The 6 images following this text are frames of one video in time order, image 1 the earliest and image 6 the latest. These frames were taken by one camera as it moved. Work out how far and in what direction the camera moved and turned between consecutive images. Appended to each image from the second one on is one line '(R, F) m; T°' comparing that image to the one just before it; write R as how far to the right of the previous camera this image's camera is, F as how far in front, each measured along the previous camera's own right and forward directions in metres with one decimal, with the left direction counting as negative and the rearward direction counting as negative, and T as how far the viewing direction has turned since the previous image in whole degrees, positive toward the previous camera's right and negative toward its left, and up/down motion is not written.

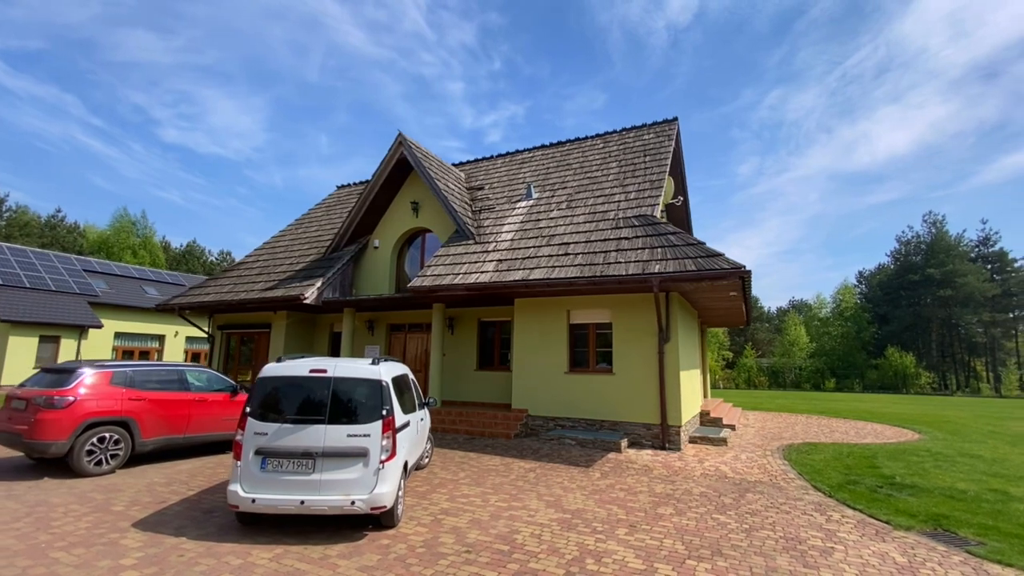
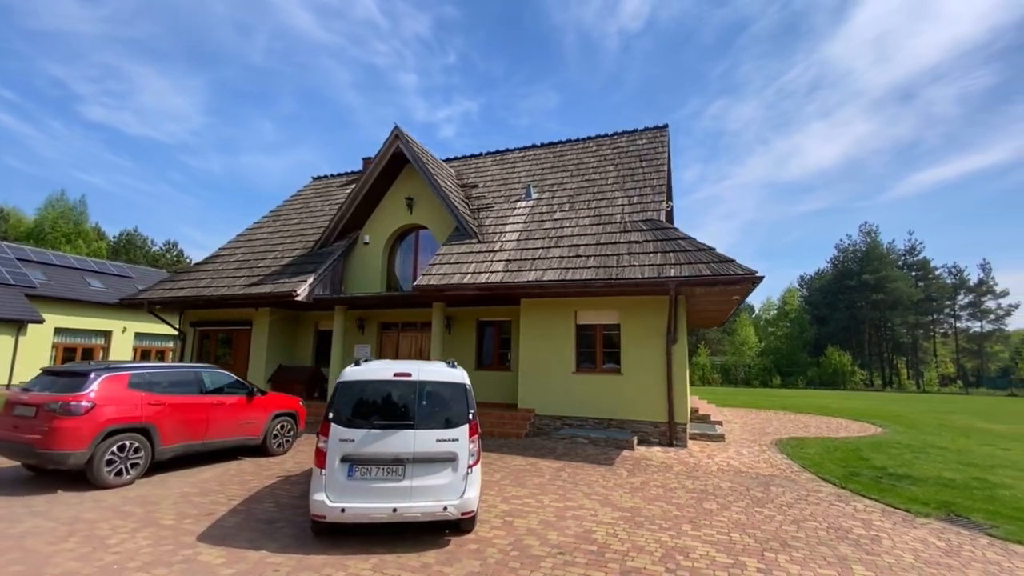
(-1.5, 0.0) m; +5°
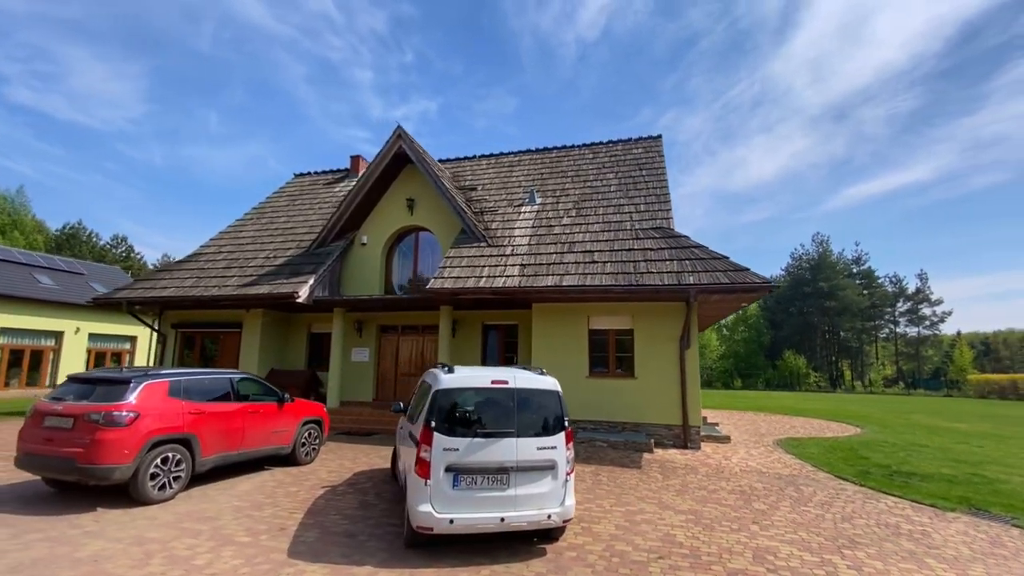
(-1.5, 0.0) m; +5°
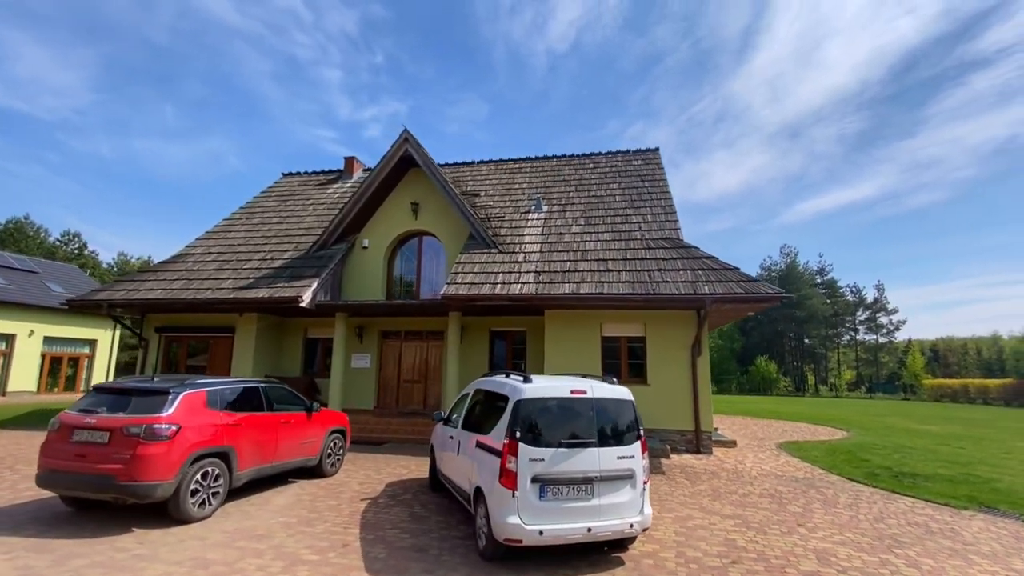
(-1.2, +0.1) m; +3°
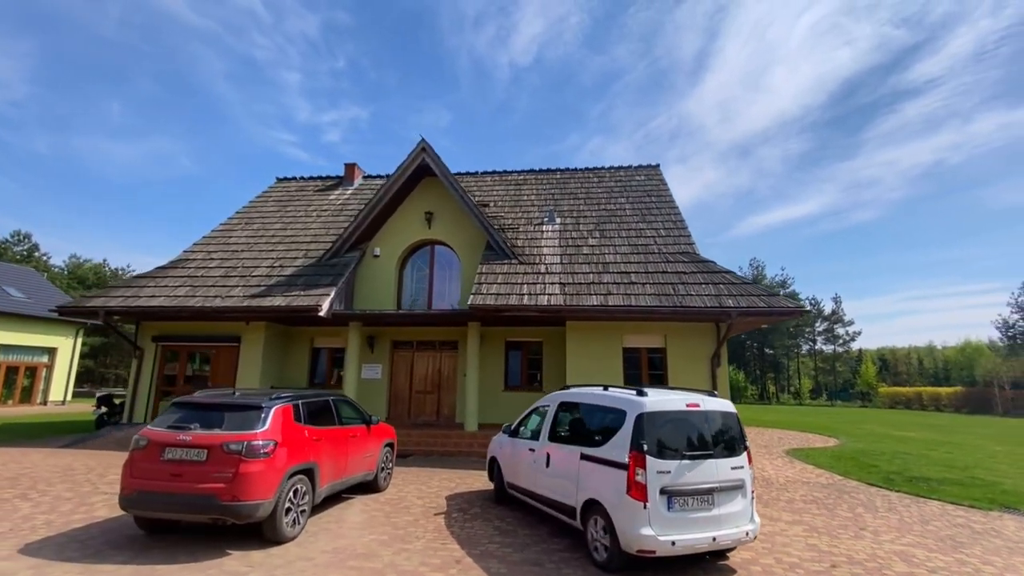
(-1.7, -0.1) m; +4°
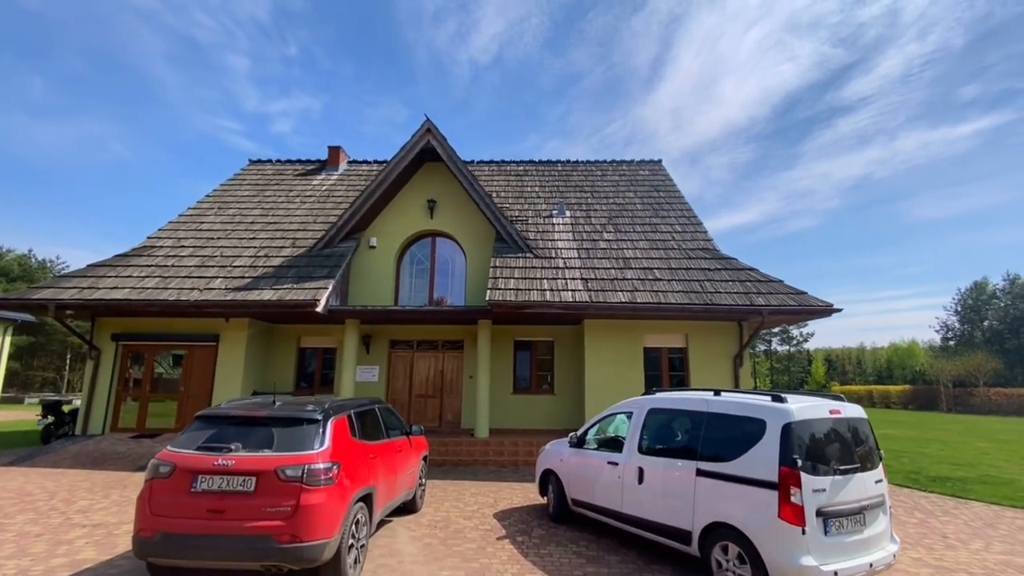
(-1.5, +0.9) m; +5°
